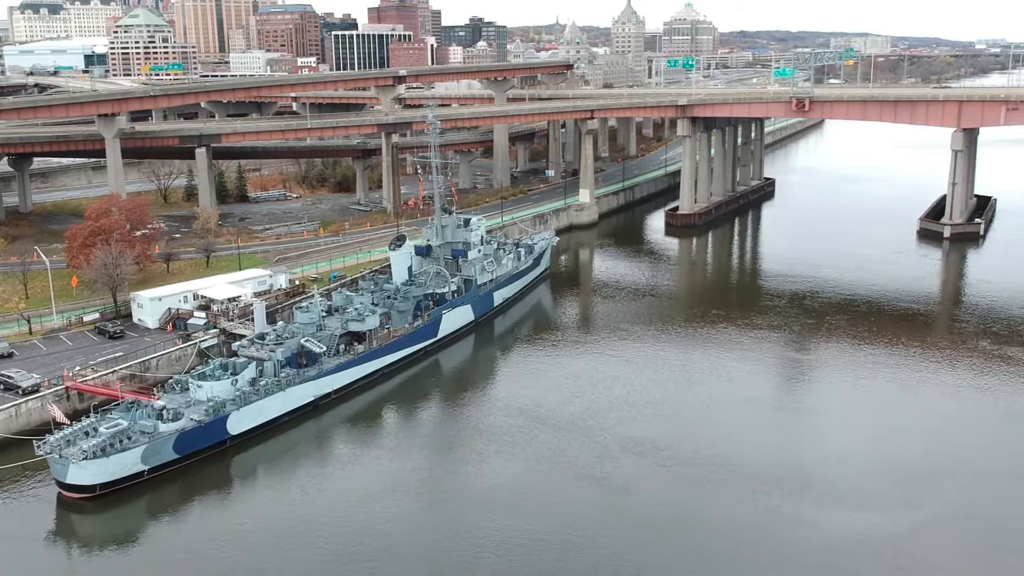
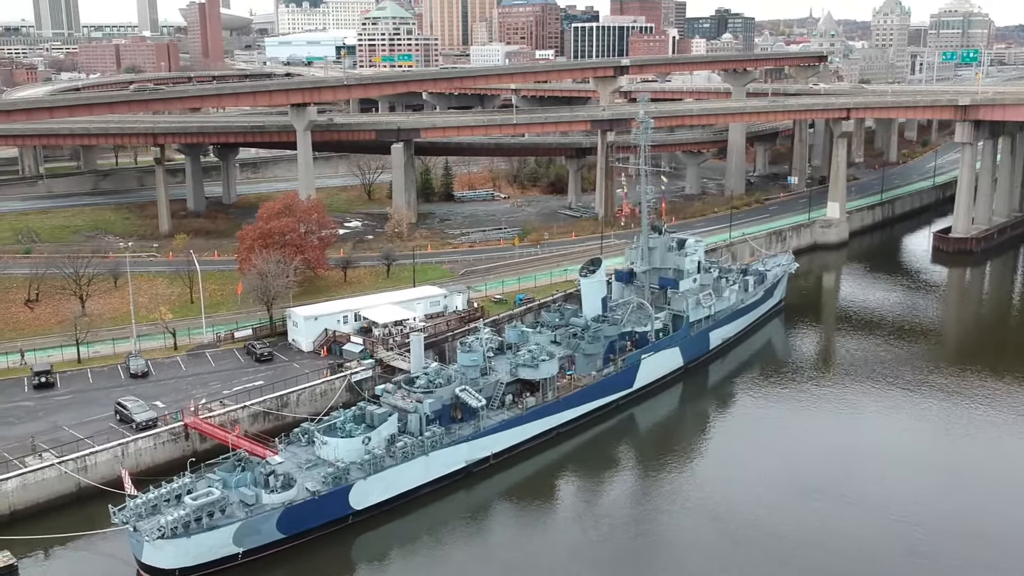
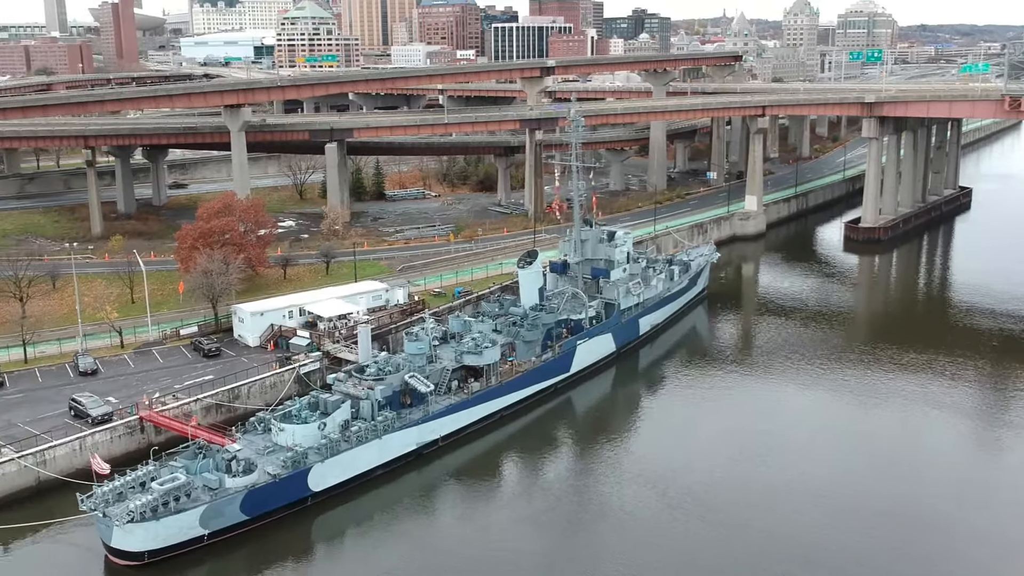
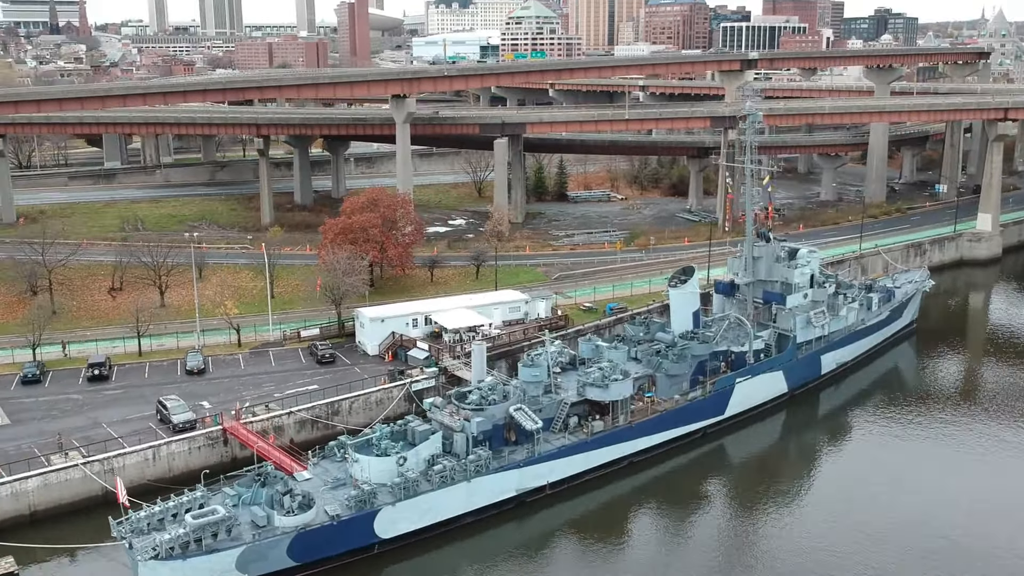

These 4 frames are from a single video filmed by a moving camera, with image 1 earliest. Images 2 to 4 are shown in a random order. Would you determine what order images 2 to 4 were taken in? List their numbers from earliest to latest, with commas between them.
3, 2, 4
